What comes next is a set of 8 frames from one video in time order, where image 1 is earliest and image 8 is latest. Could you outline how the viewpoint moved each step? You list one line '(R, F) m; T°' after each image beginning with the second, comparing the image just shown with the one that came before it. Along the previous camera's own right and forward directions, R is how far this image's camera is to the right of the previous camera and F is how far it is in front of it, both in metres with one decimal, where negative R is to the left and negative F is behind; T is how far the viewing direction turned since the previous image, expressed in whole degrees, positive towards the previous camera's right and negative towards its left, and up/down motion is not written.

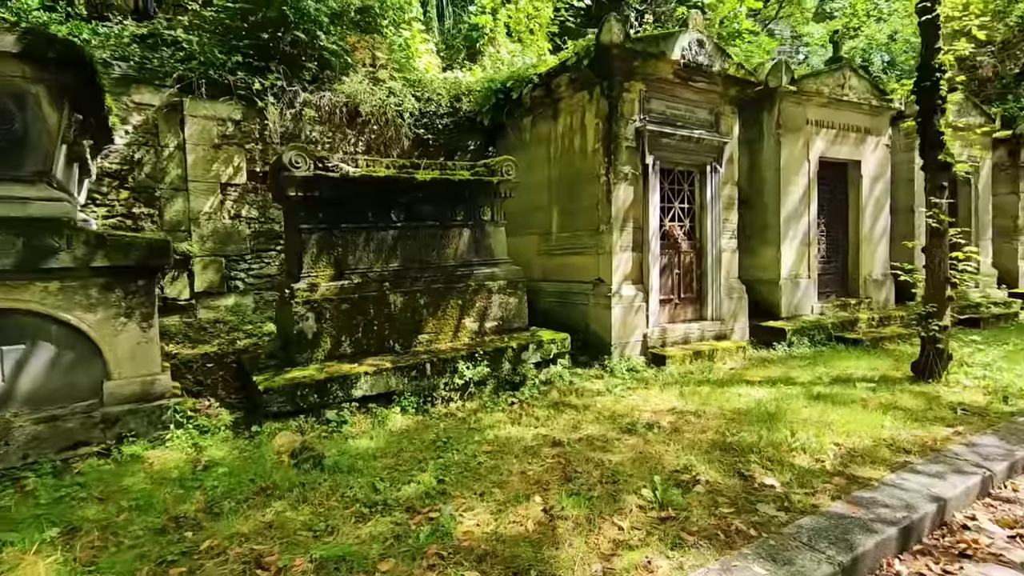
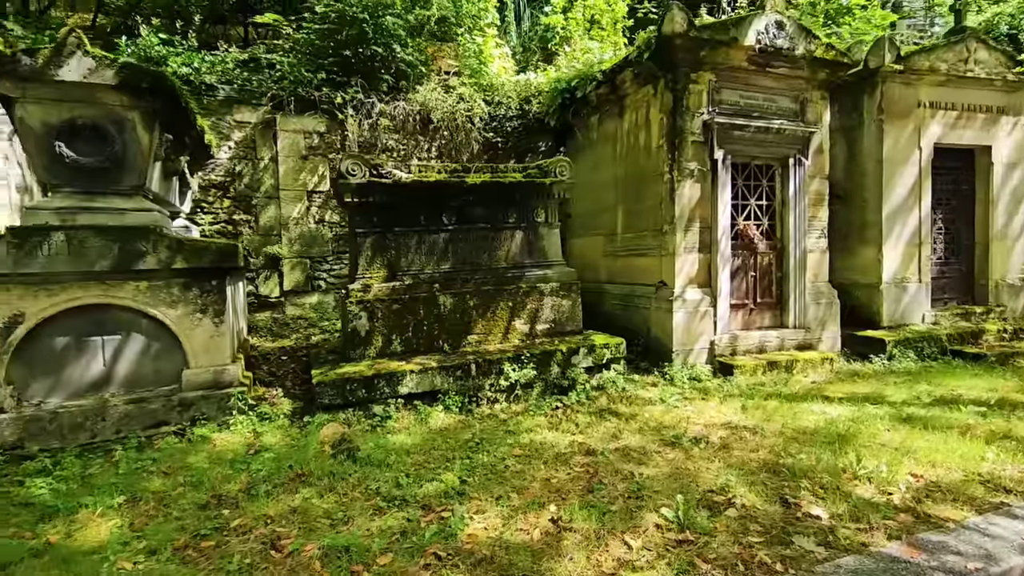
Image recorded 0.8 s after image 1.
(+0.4, +0.1) m; -11°
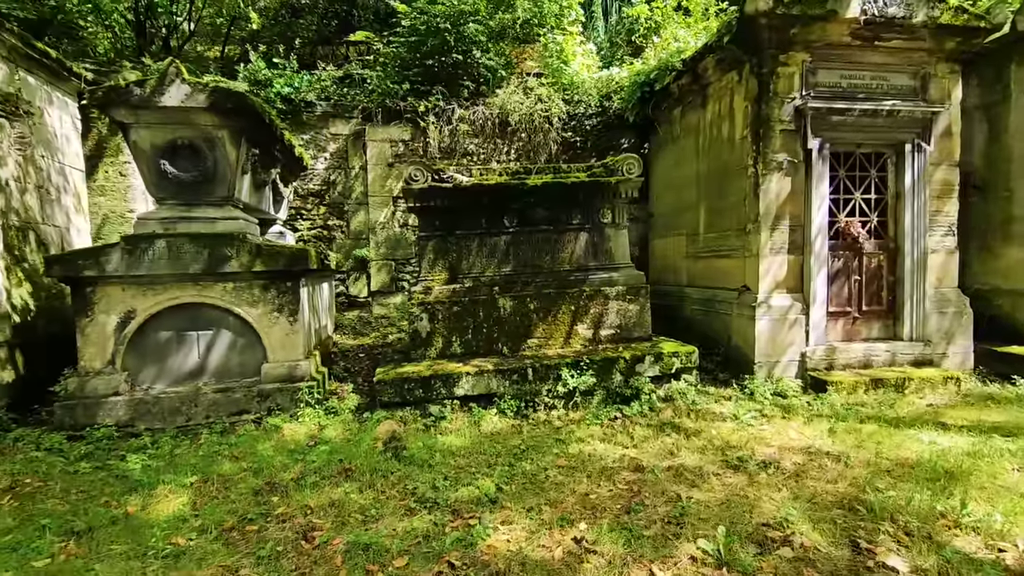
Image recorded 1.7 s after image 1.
(+0.4, +0.1) m; -12°
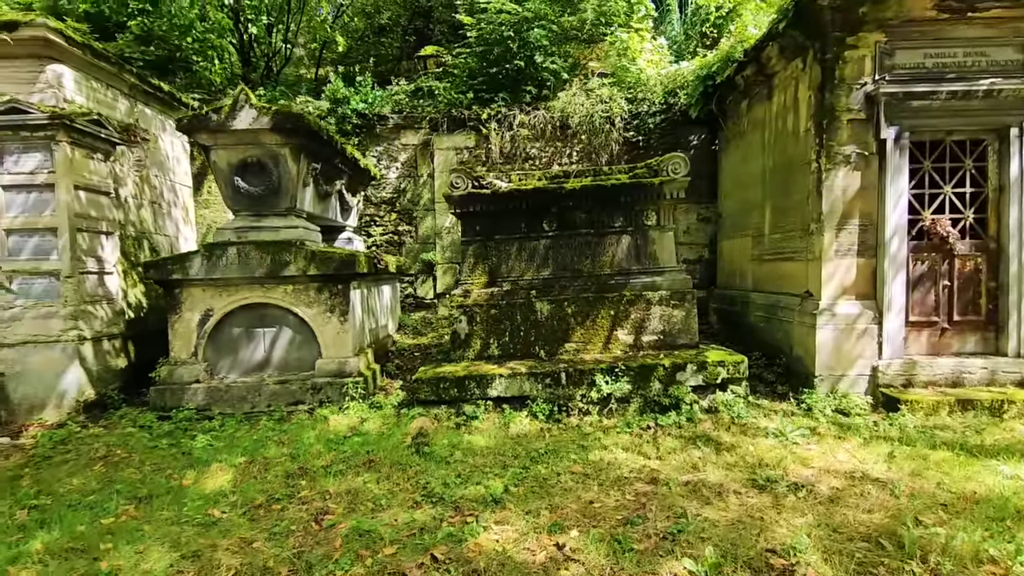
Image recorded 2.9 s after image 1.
(+0.5, 0.0) m; -11°
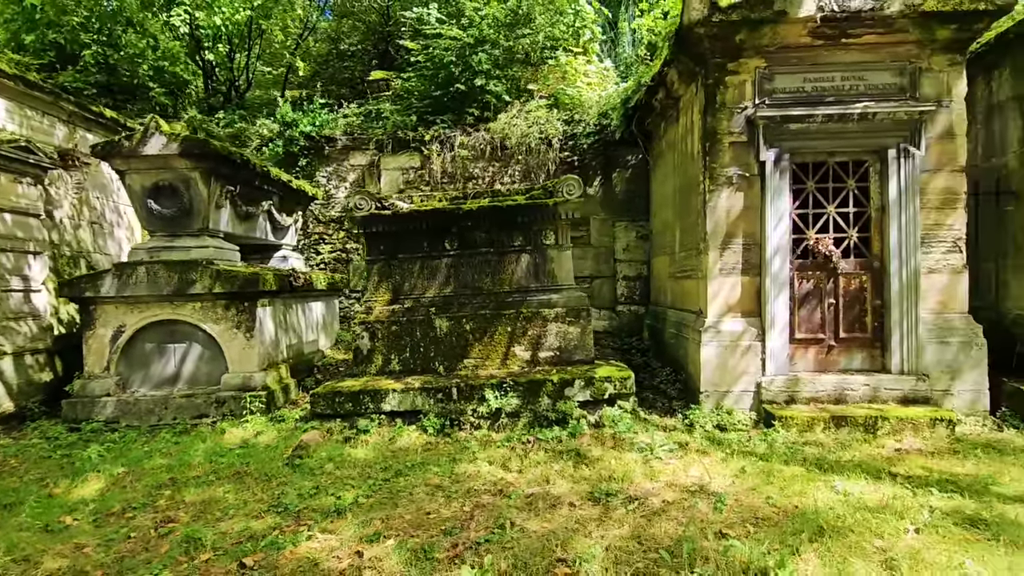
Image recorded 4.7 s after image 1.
(+1.0, -0.1) m; -1°
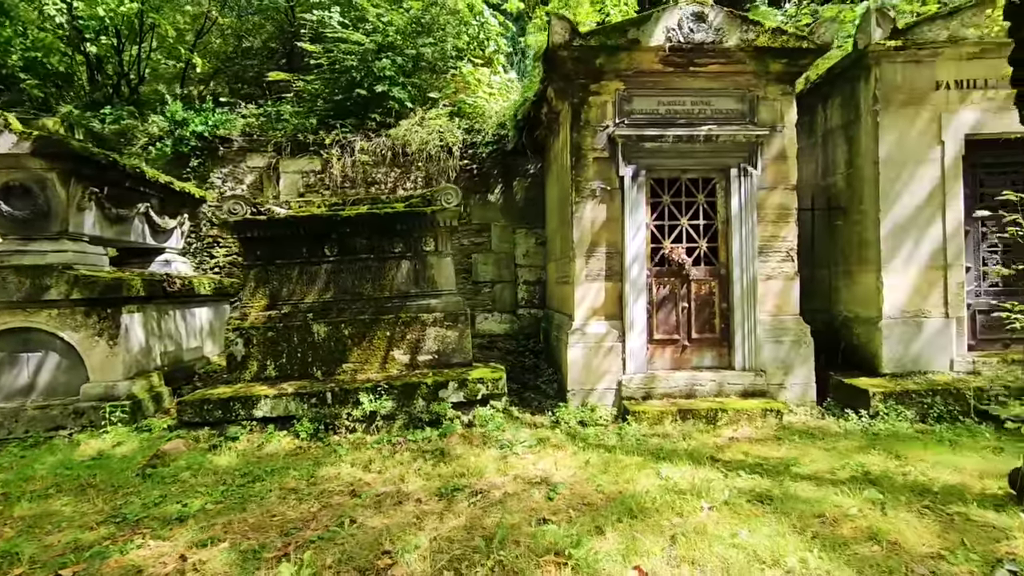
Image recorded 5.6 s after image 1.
(+0.6, -0.2) m; +7°
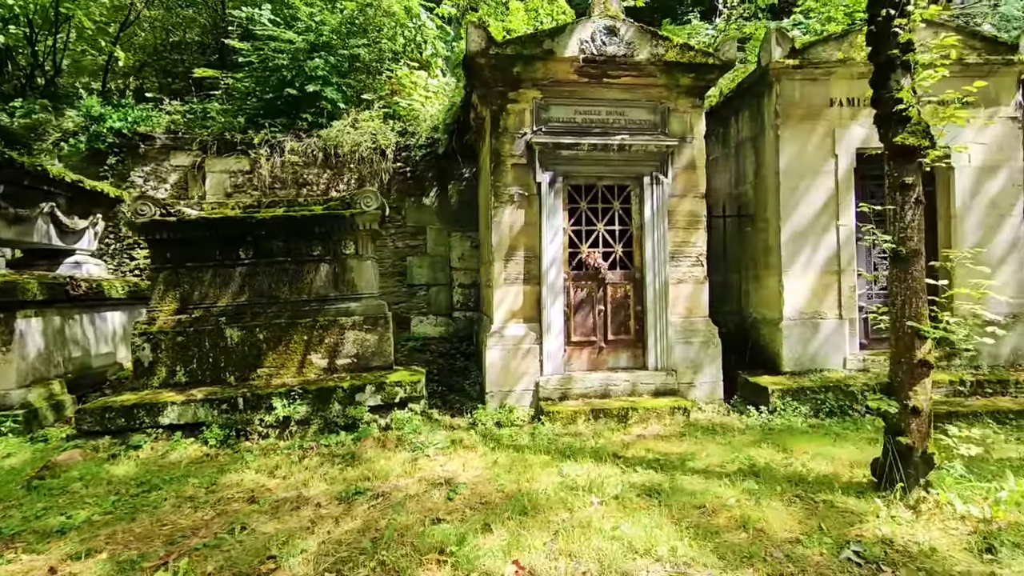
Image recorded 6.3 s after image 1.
(+0.4, -0.1) m; +4°
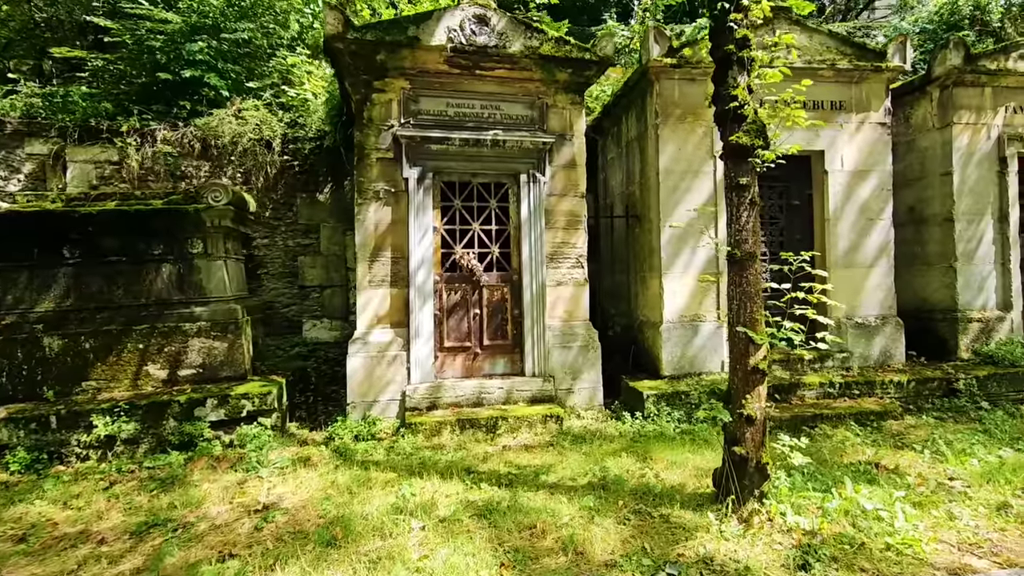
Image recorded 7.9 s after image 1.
(+0.8, +0.2) m; +5°
